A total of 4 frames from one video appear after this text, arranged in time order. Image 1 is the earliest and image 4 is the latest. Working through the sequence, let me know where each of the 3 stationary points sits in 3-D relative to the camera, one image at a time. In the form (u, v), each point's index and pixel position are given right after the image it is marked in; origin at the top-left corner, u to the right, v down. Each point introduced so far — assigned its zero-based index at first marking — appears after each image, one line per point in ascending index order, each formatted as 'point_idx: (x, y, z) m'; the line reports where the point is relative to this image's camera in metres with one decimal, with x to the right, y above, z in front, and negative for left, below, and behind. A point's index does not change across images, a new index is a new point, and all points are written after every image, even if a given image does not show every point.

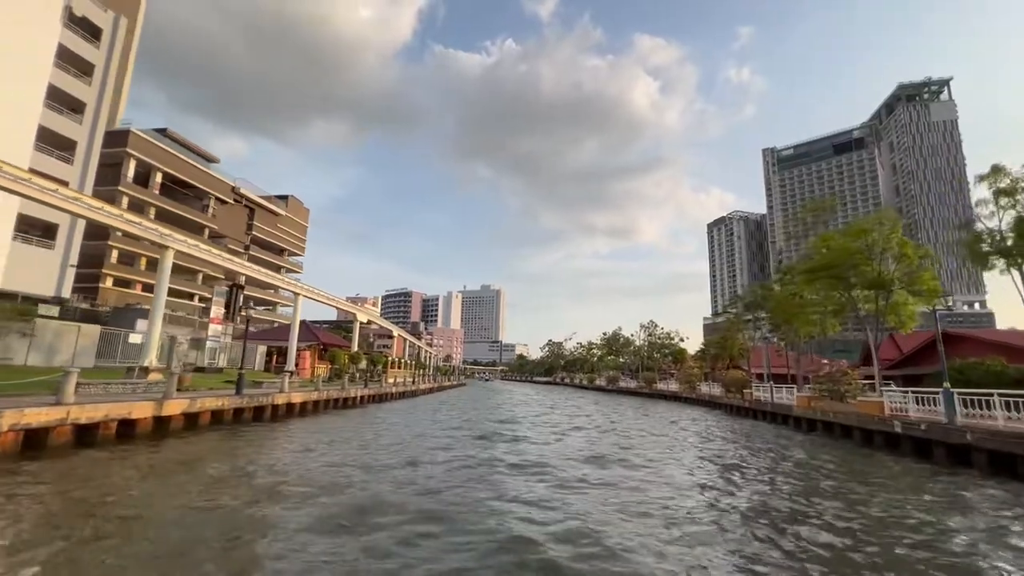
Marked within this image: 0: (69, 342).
0: (-18.7, -2.3, +19.9) m
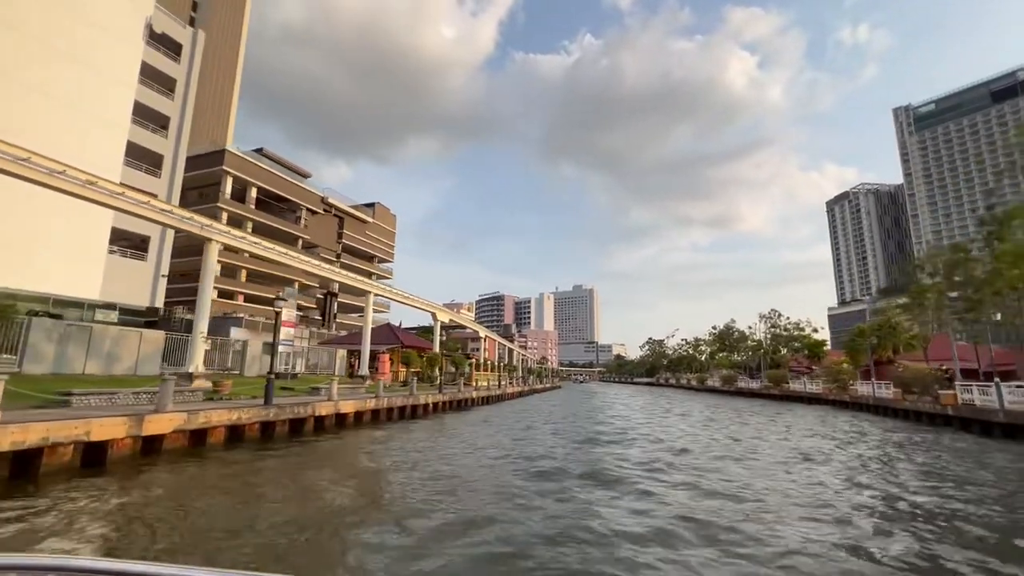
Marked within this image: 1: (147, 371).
0: (-15.3, -2.4, +18.8) m
1: (-14.9, -3.4, +19.1) m
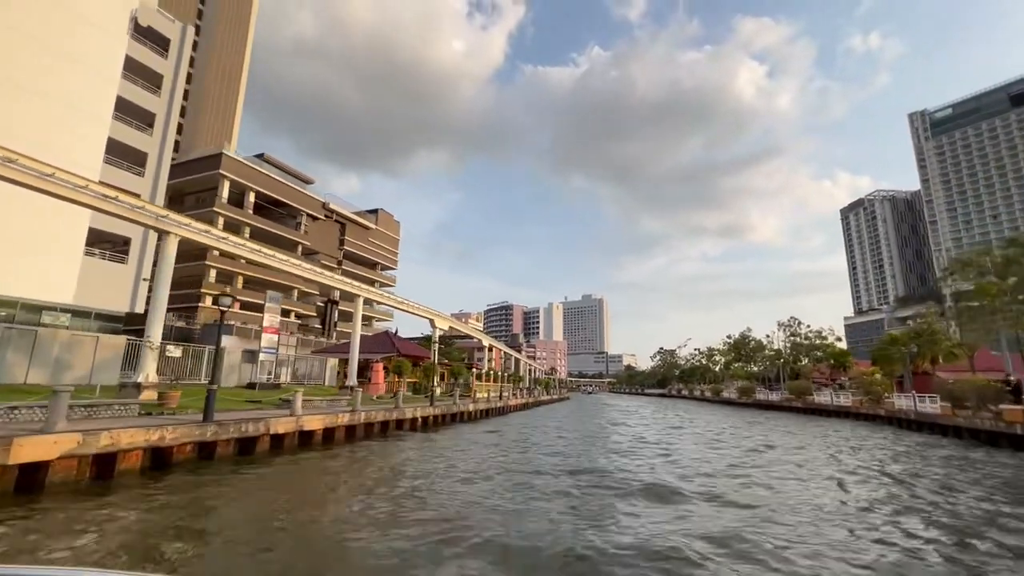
0: (-15.4, -2.4, +16.9) m
1: (-15.0, -3.4, +17.2) m
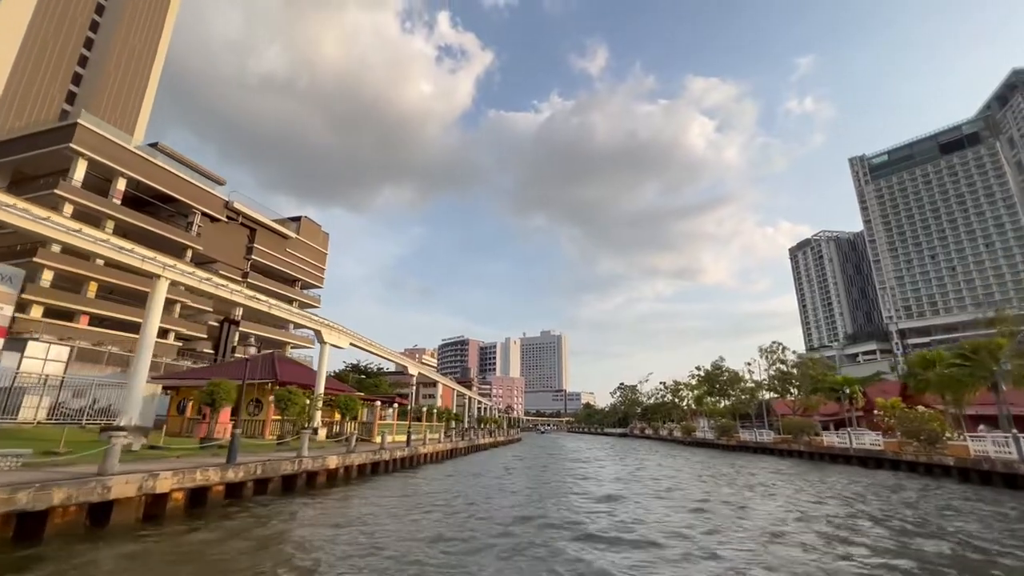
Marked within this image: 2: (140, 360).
0: (-18.1, -0.8, +6.4) m
1: (-17.7, -1.8, +6.6) m
2: (-12.4, -2.9, +15.9) m
